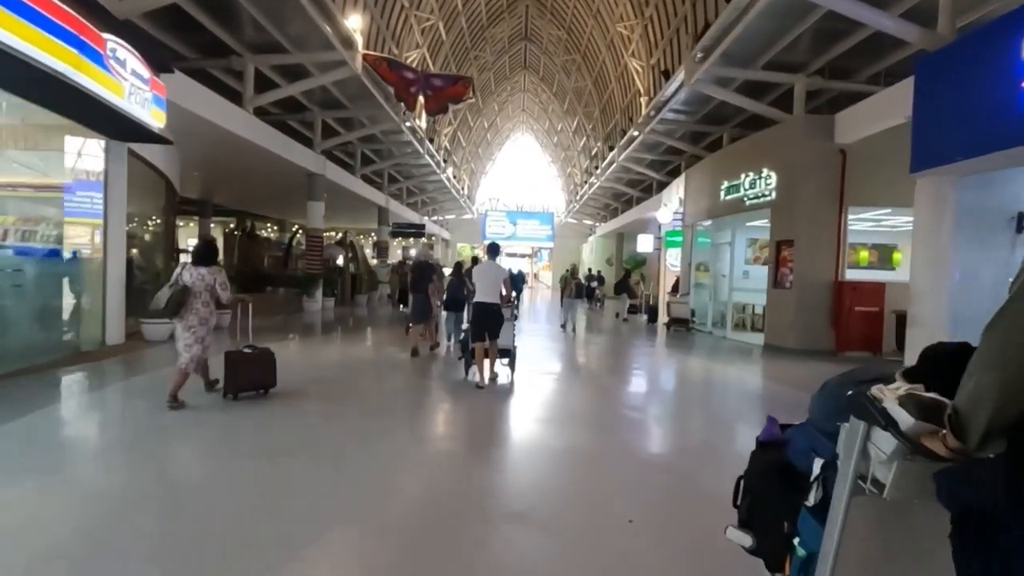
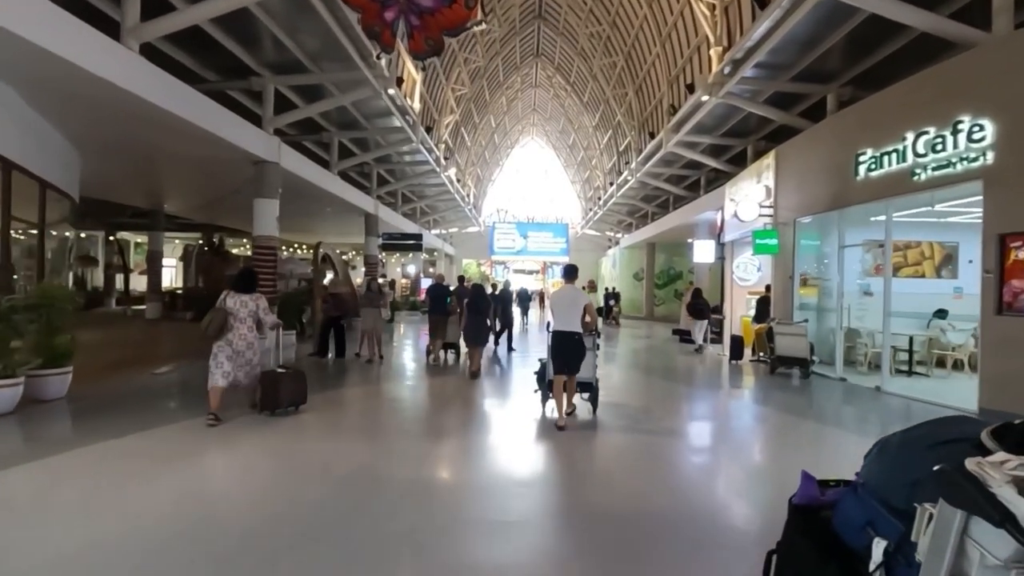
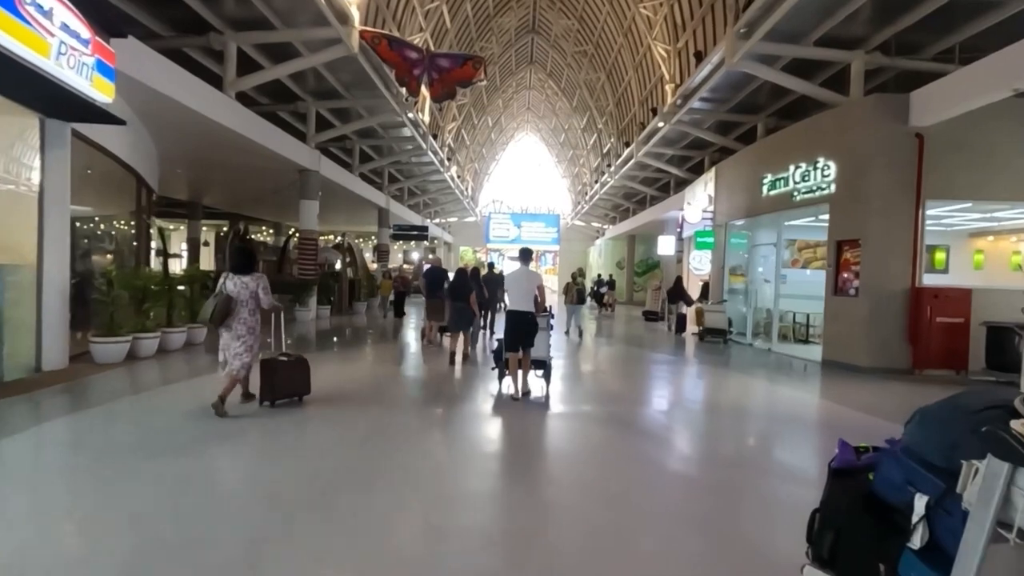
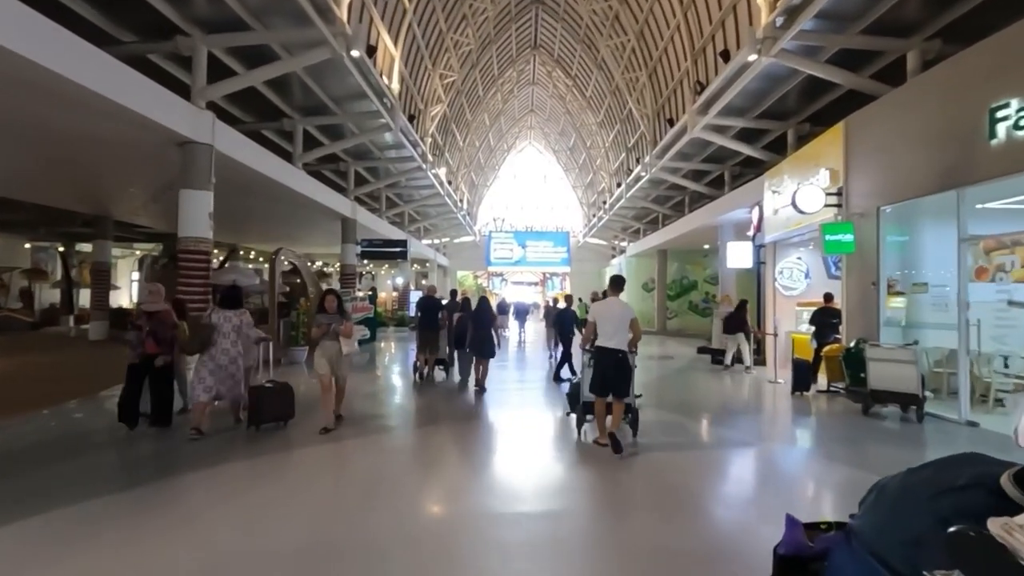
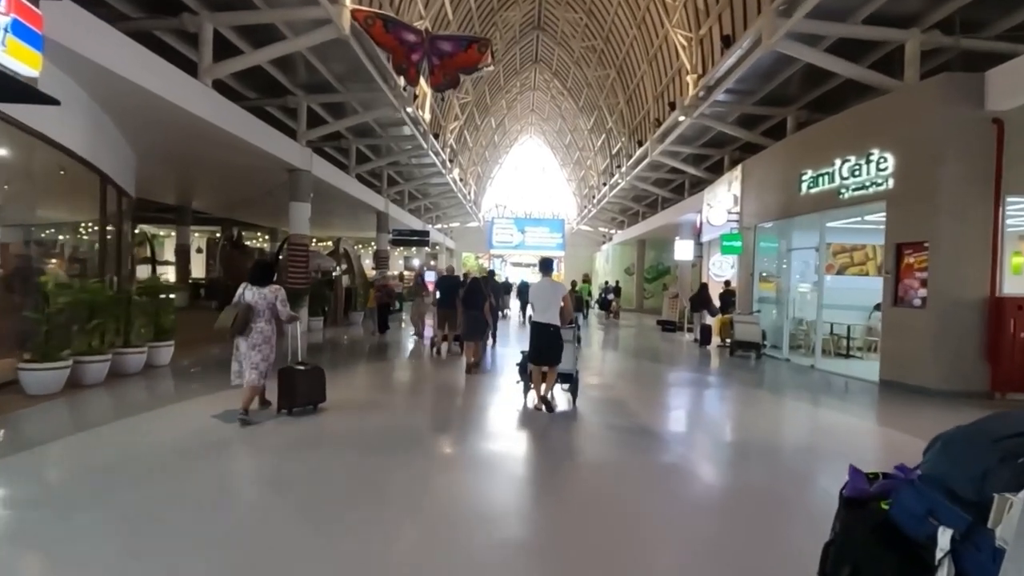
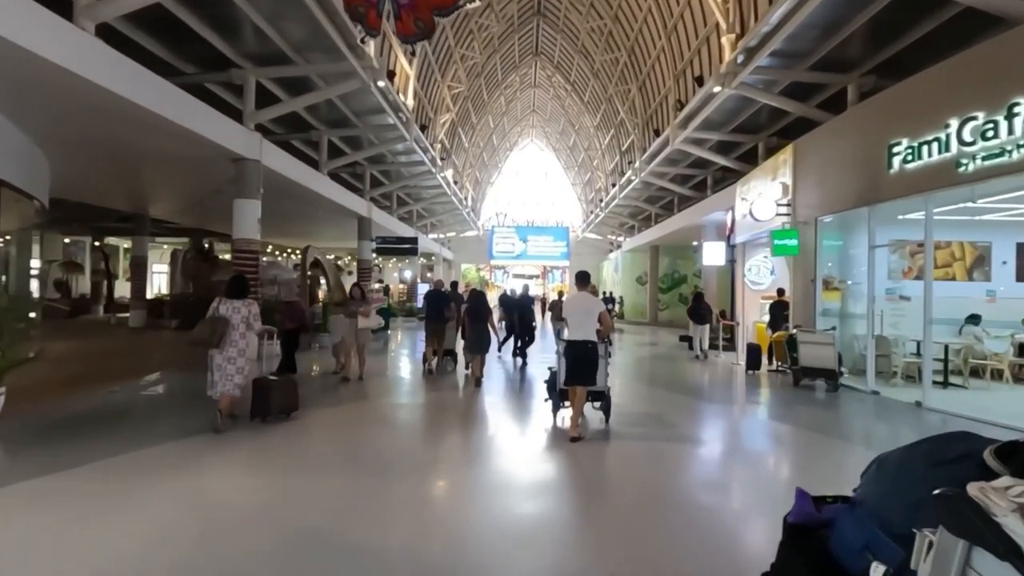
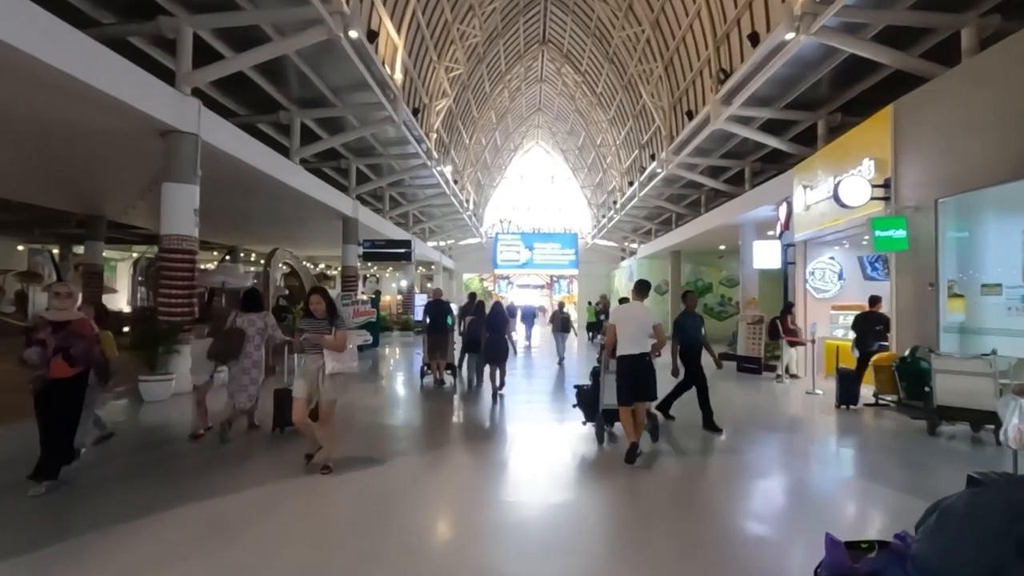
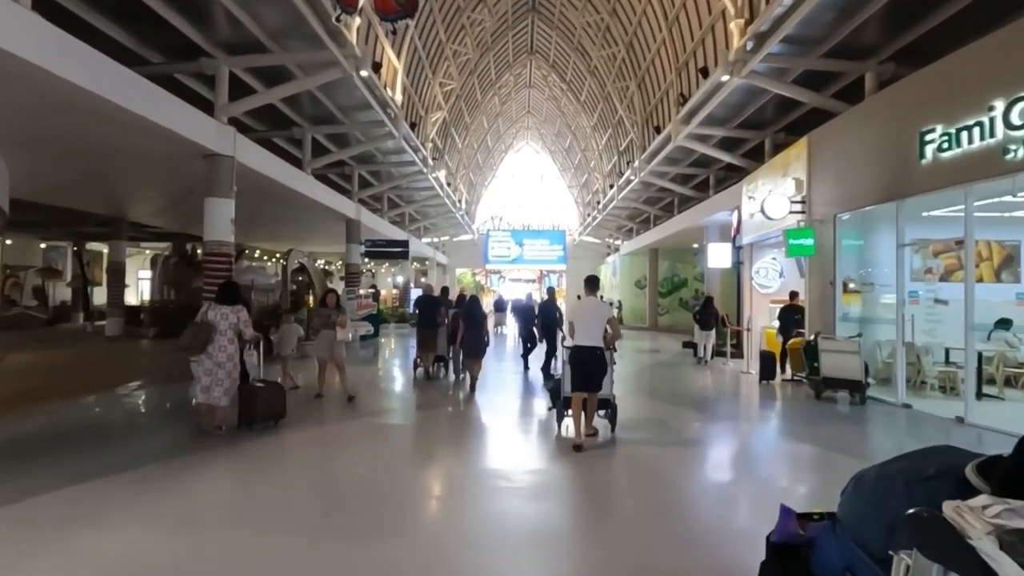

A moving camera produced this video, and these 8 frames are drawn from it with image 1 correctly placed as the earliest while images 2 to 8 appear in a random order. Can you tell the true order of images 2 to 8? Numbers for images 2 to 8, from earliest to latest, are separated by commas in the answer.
3, 5, 2, 6, 8, 4, 7
